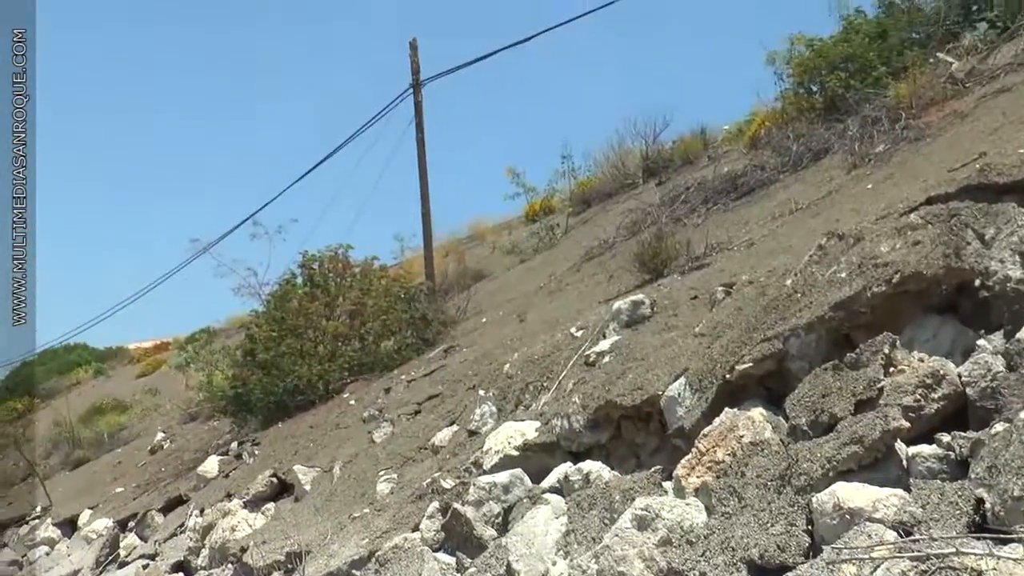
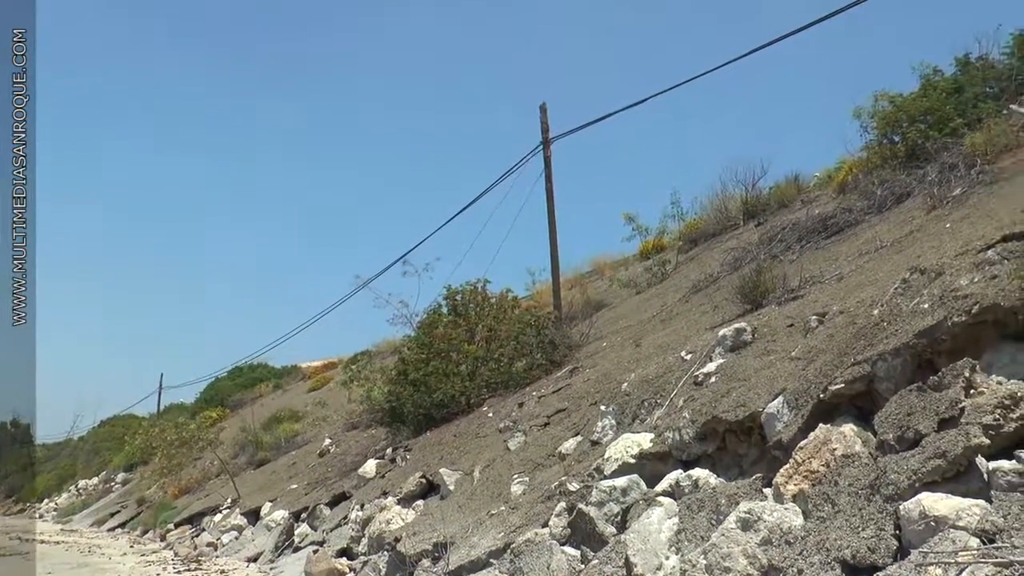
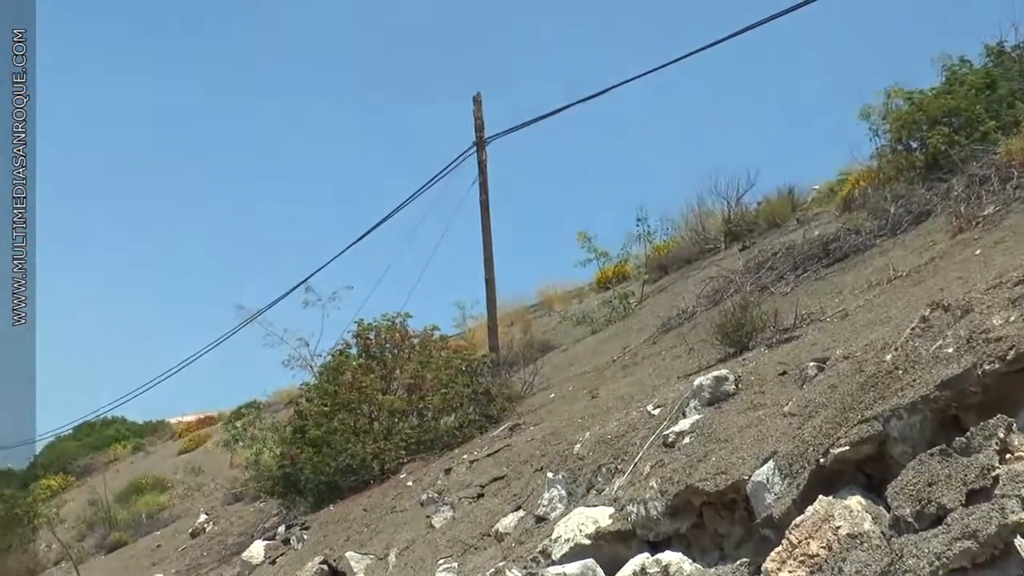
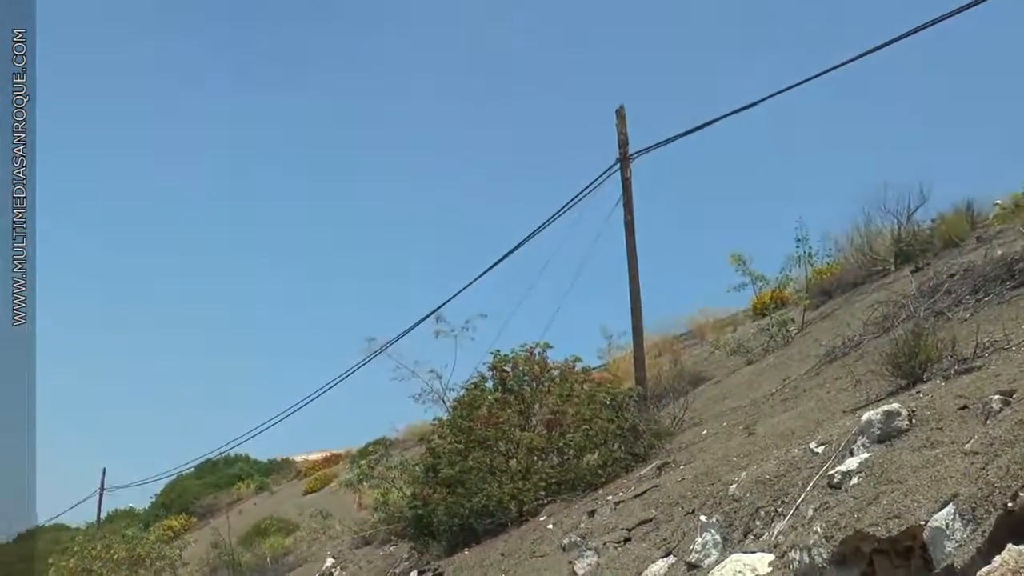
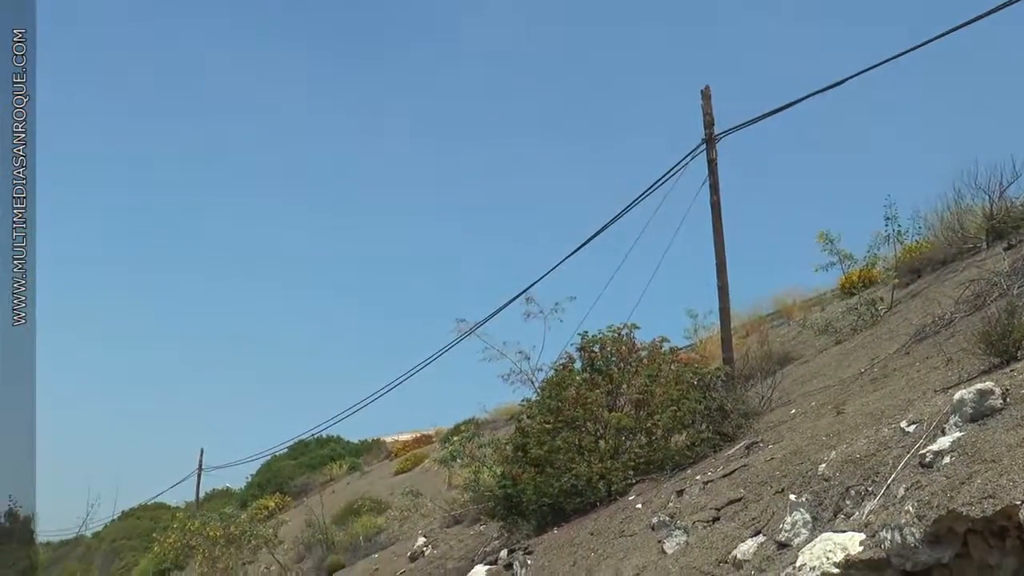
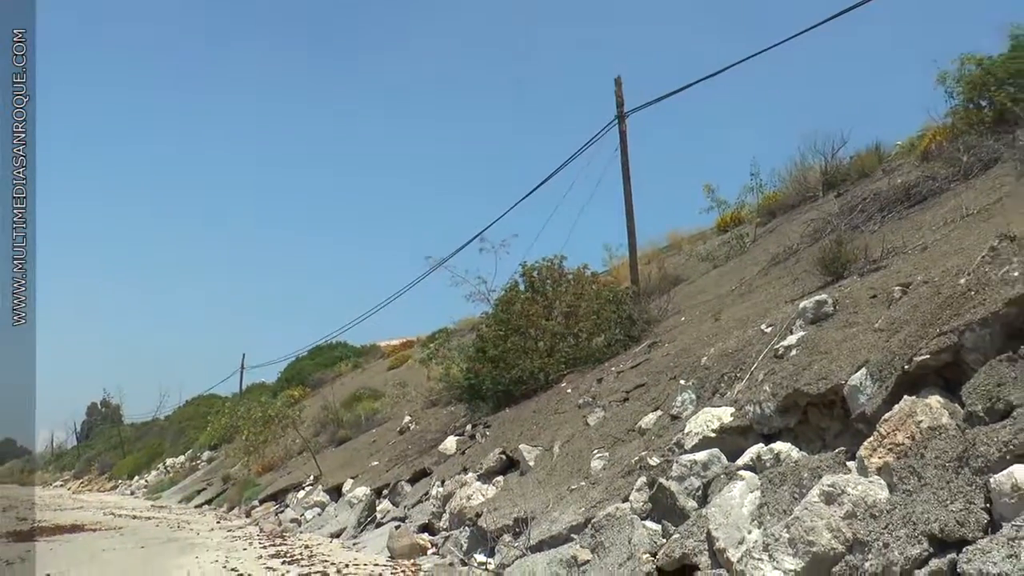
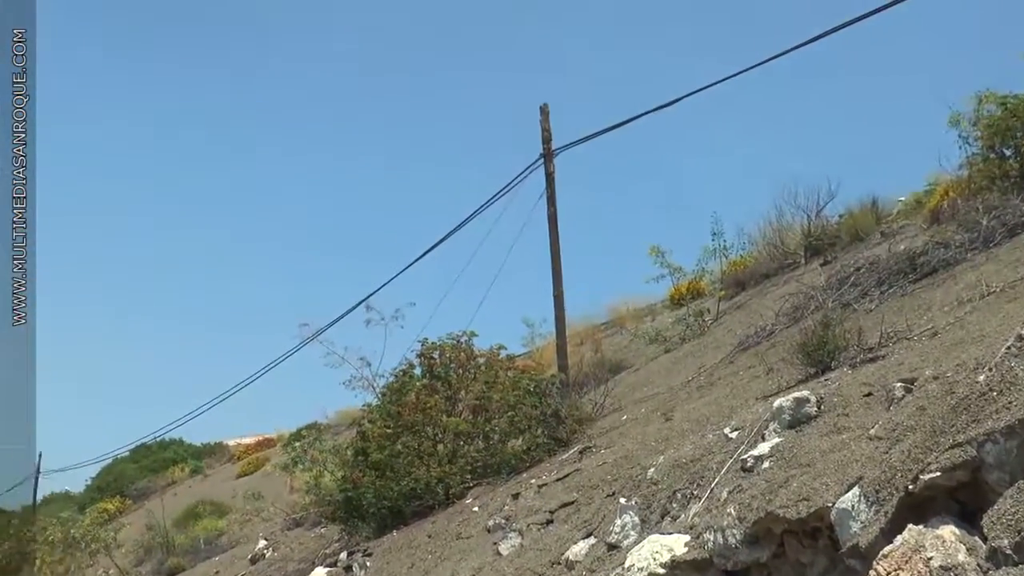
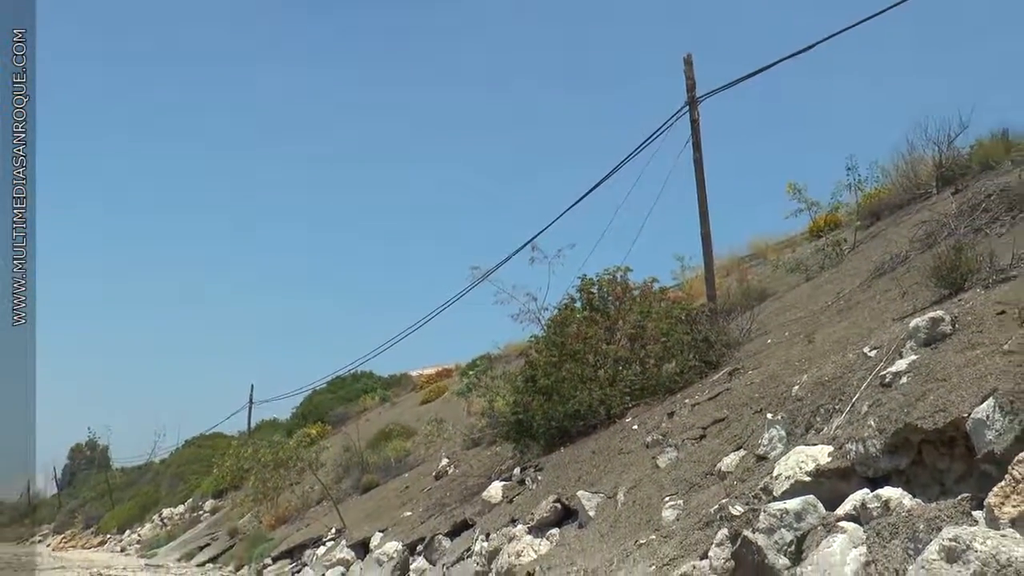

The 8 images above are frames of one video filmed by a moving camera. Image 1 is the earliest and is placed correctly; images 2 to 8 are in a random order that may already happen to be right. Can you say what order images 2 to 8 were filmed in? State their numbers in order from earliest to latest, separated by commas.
3, 7, 4, 5, 8, 6, 2
